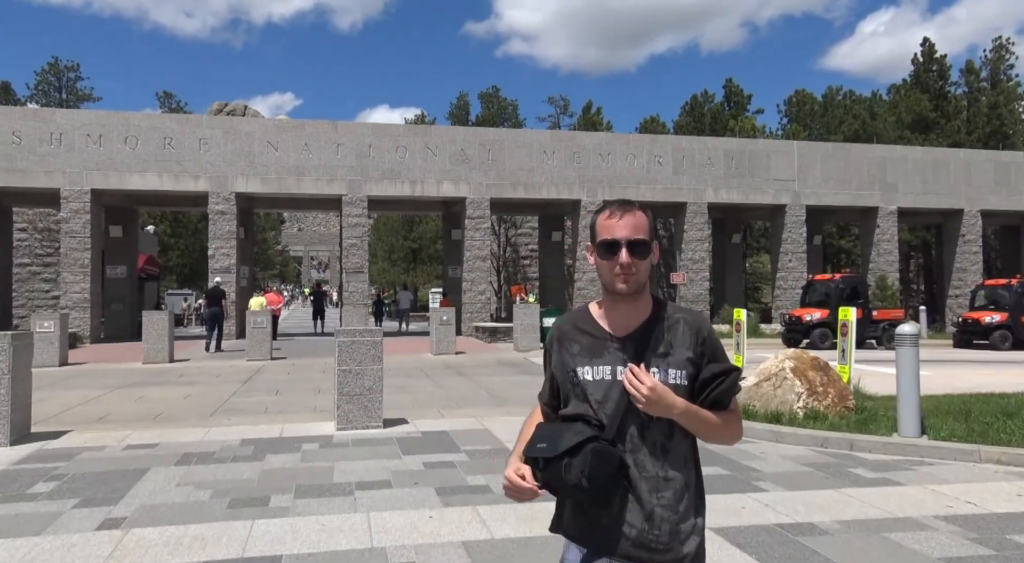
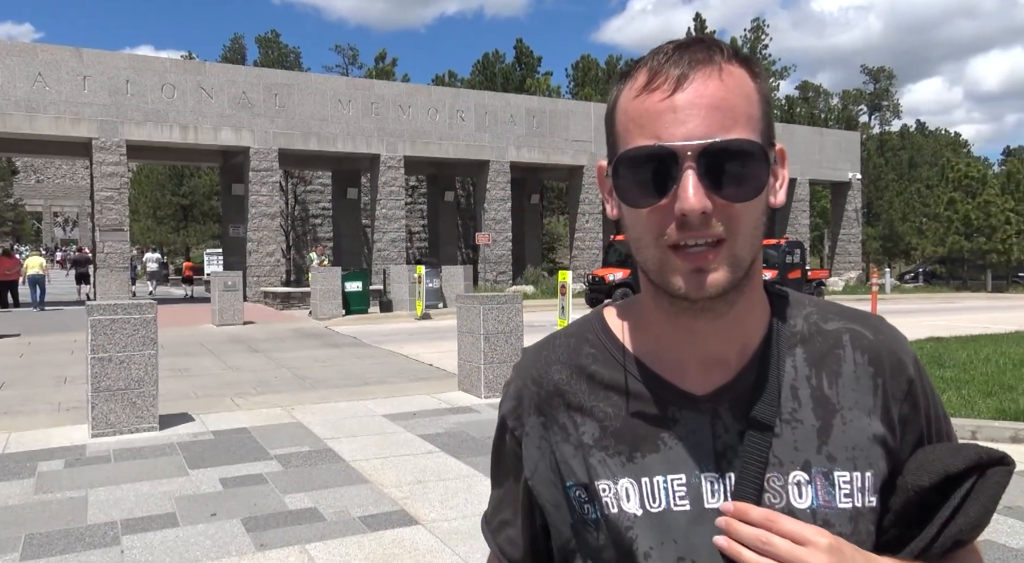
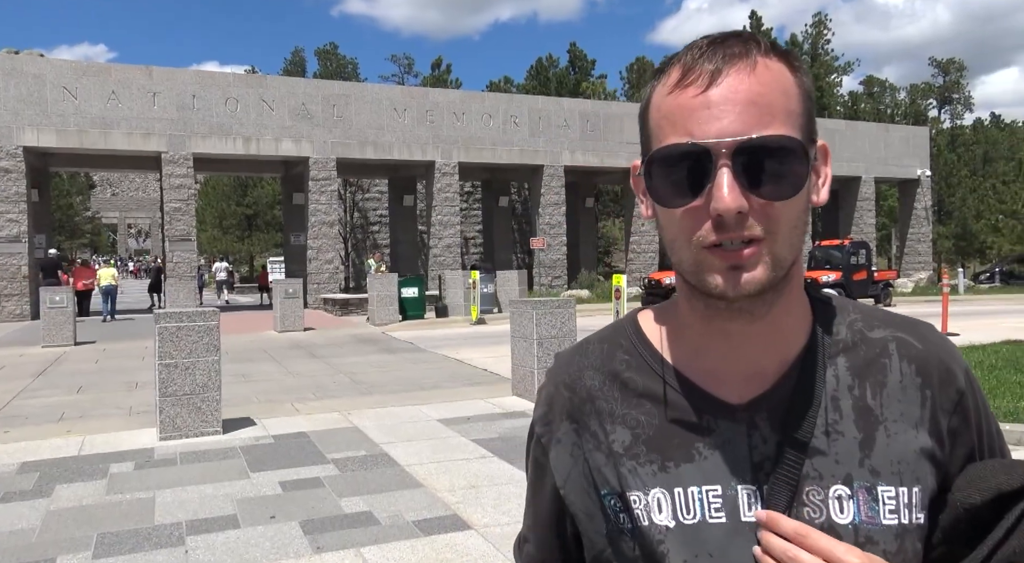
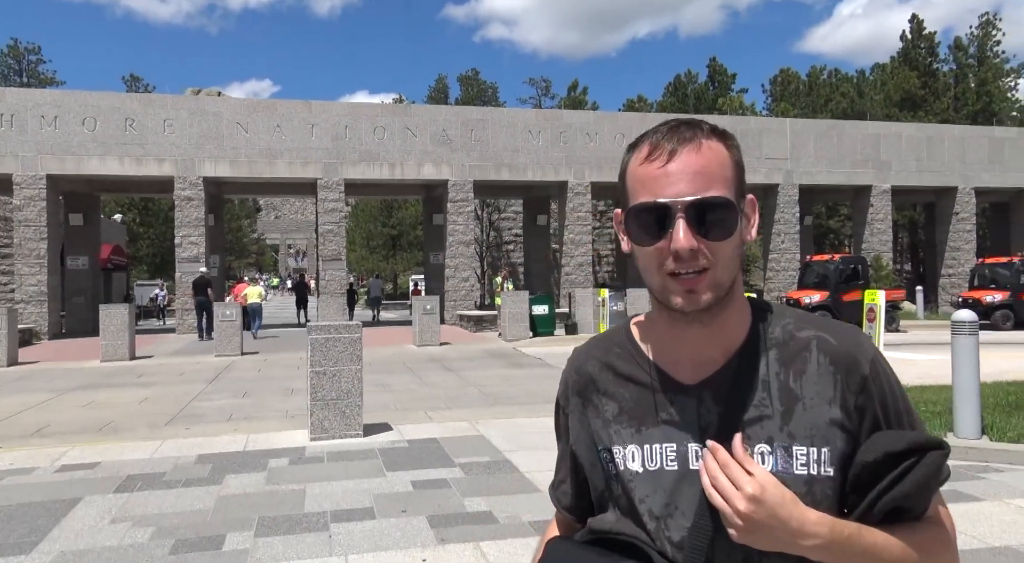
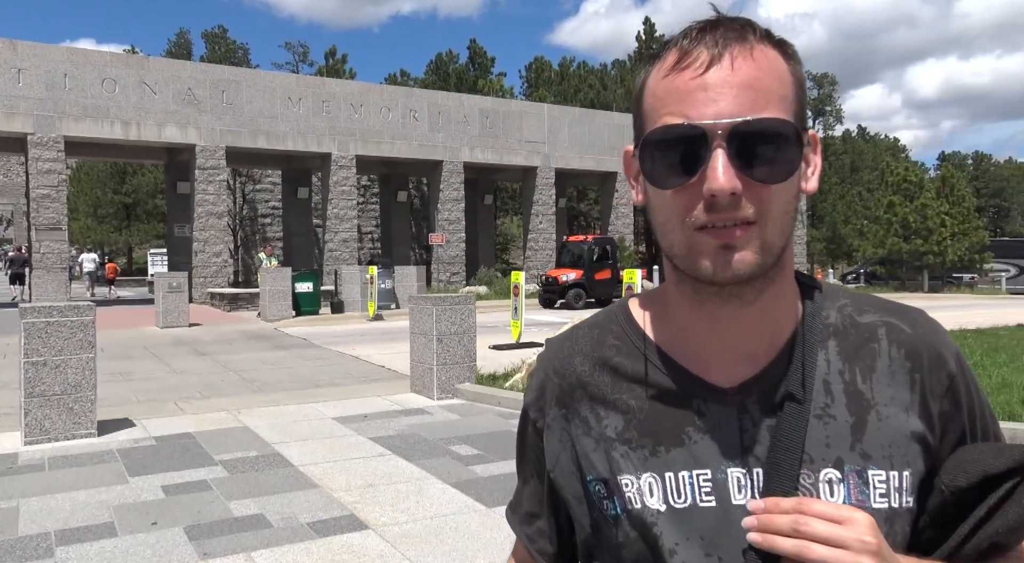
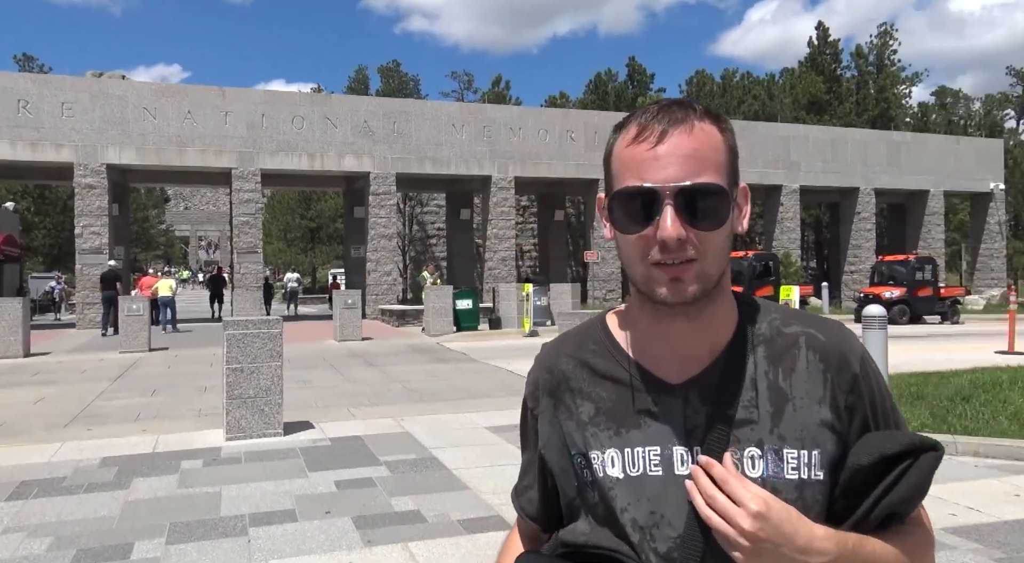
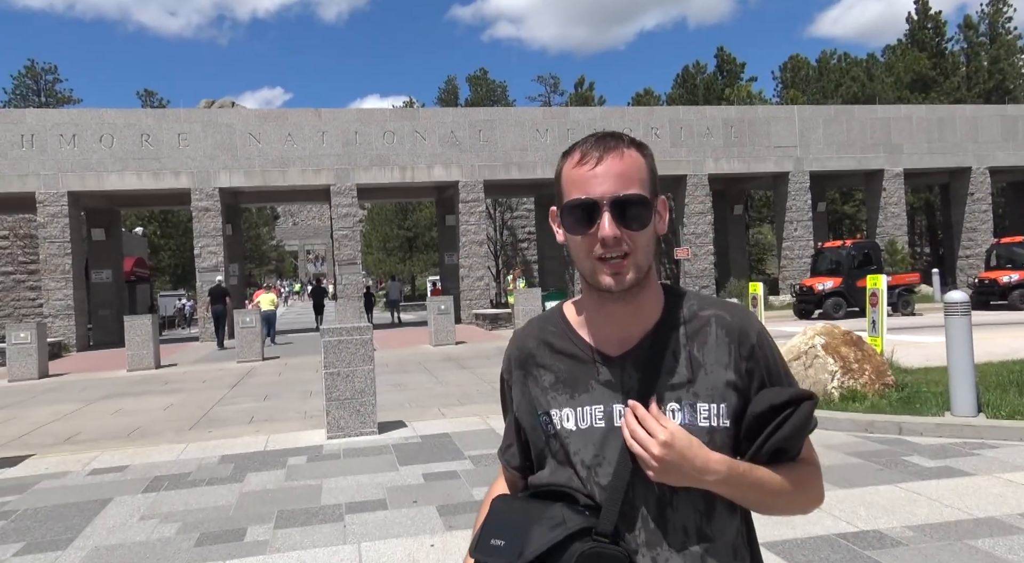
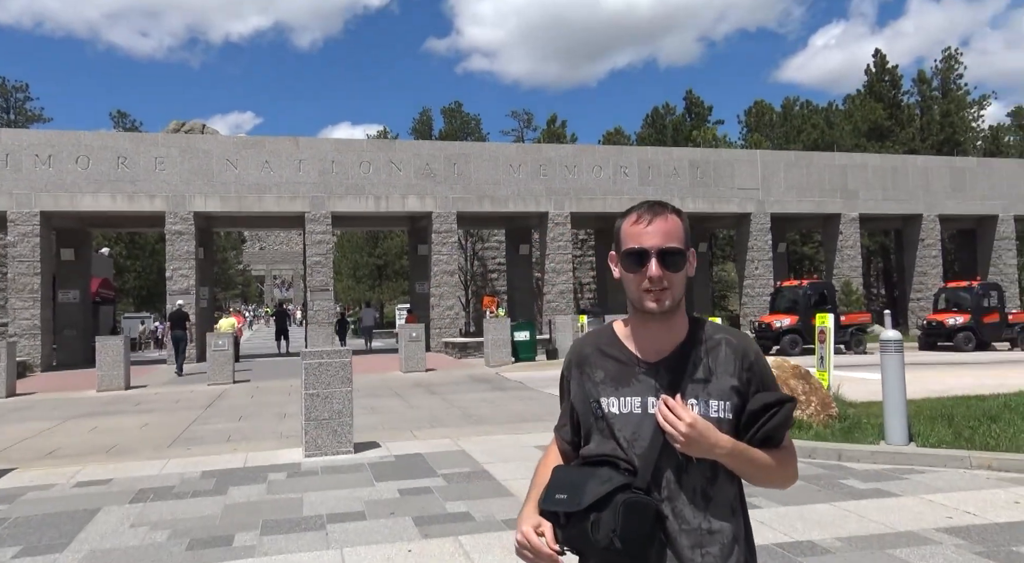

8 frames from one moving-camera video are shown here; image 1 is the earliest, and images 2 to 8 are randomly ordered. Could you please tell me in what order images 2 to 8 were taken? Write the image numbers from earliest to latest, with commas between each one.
8, 7, 4, 6, 3, 2, 5
